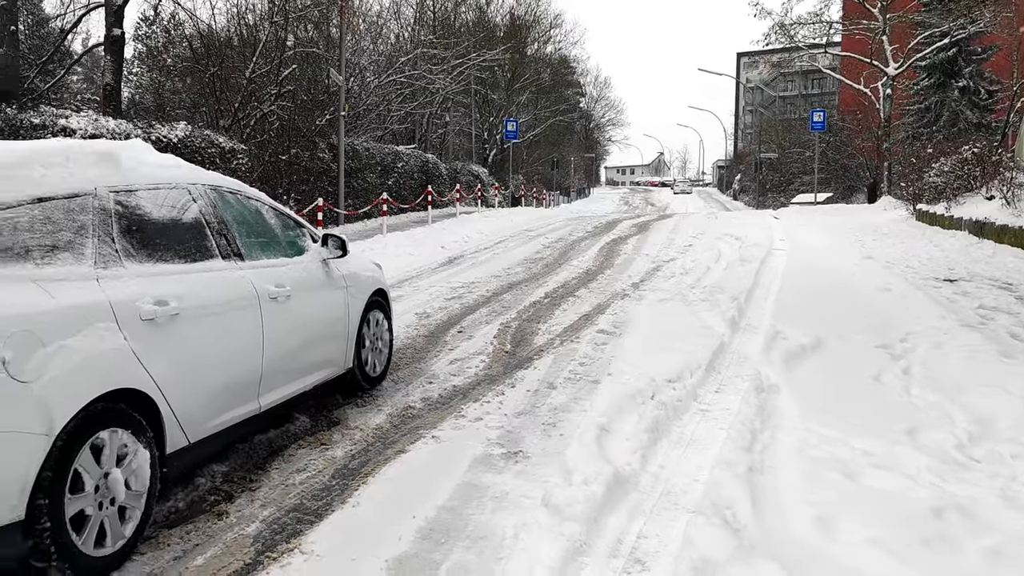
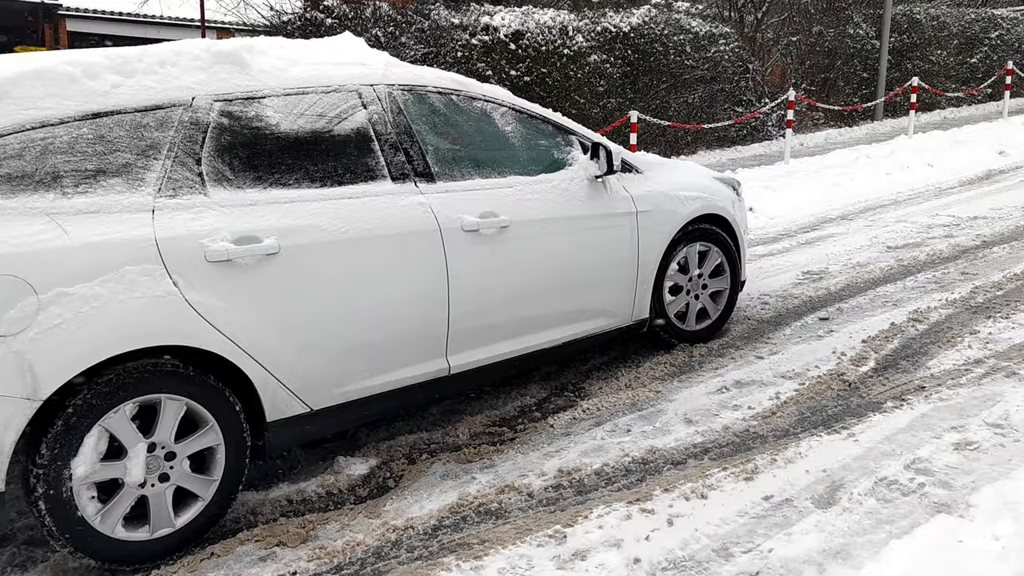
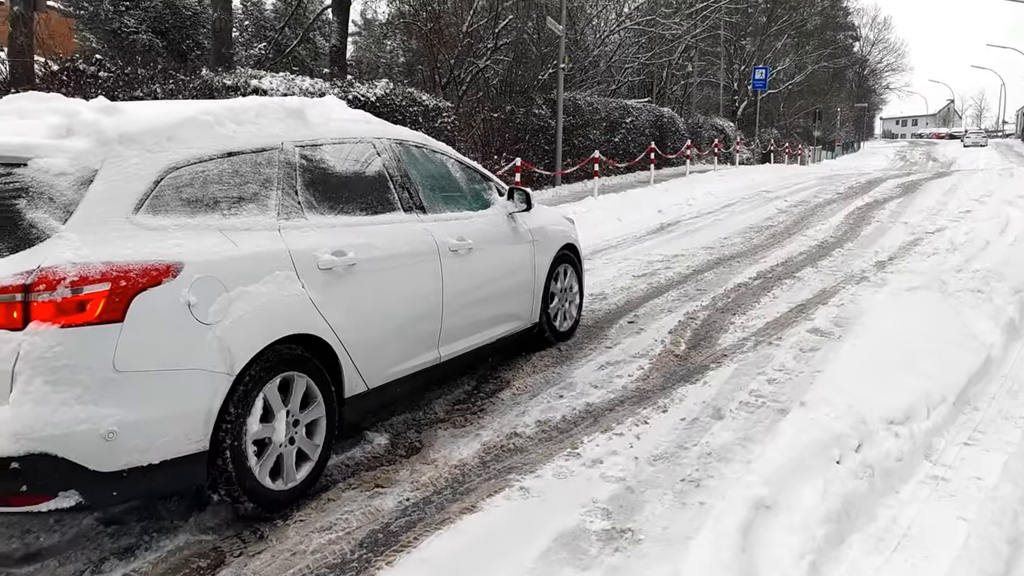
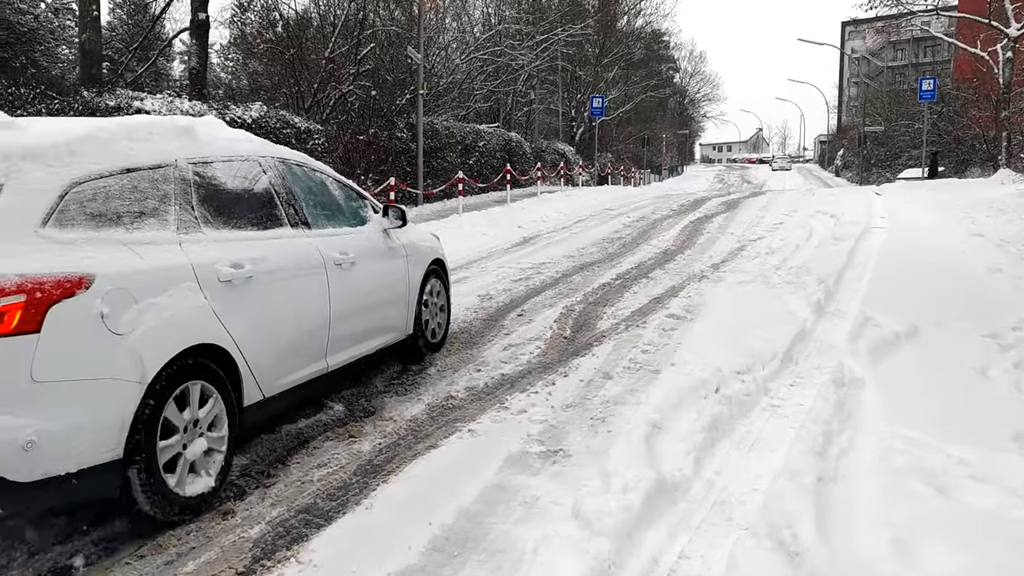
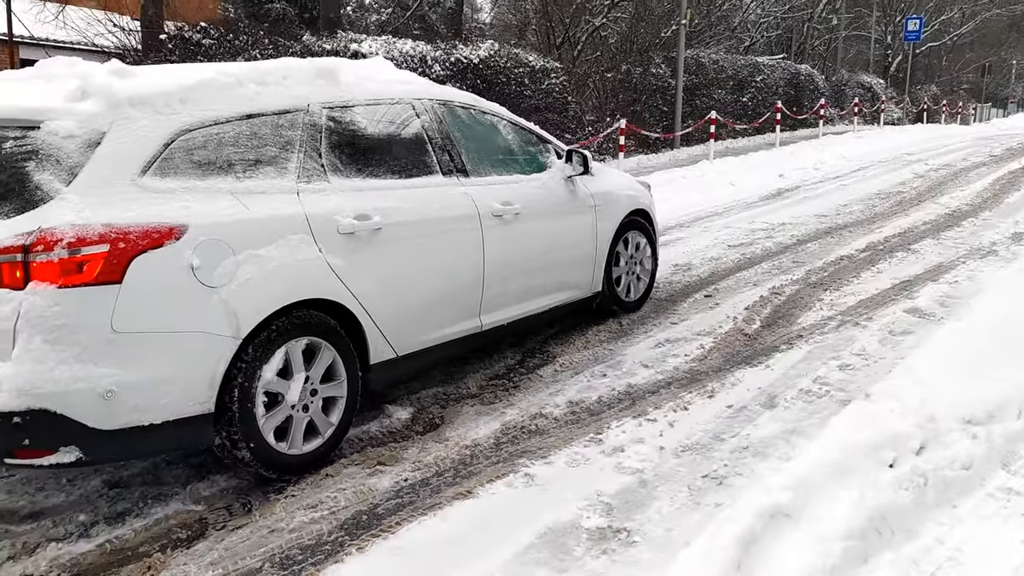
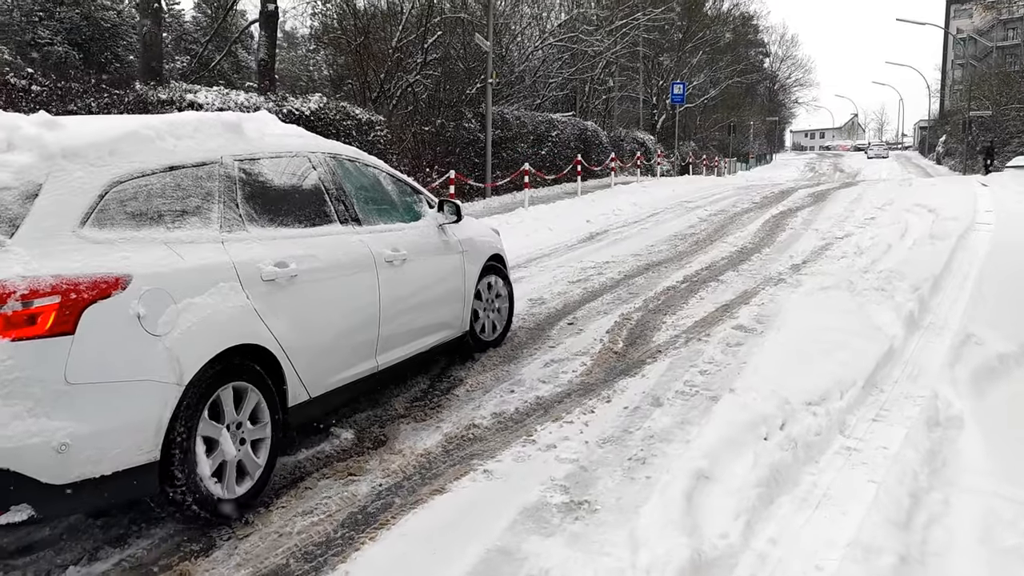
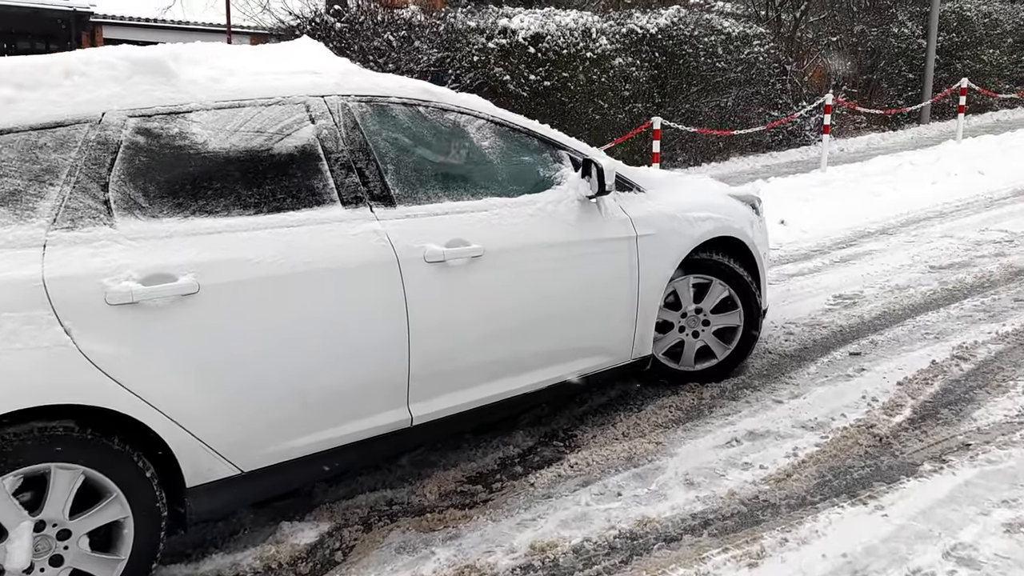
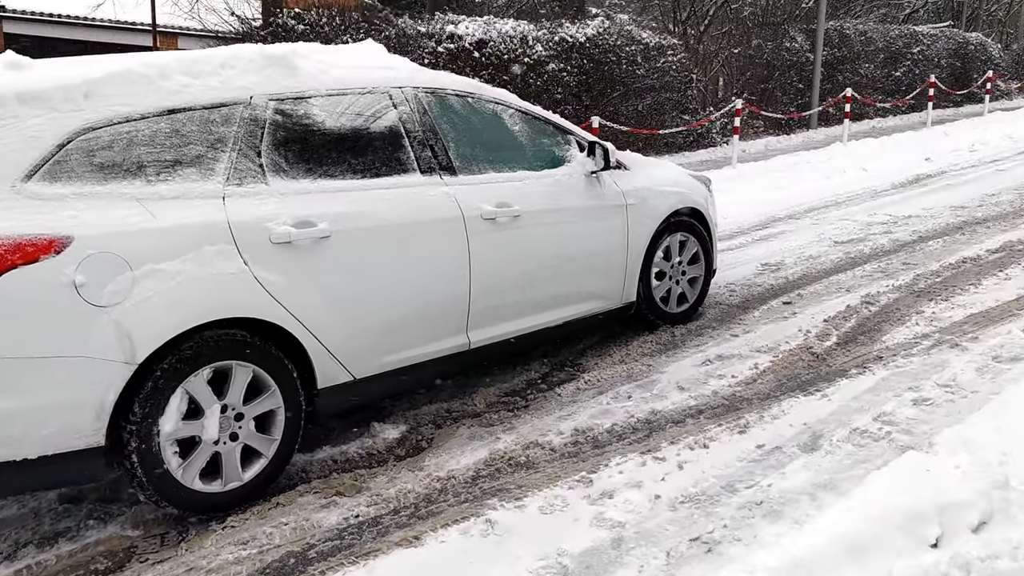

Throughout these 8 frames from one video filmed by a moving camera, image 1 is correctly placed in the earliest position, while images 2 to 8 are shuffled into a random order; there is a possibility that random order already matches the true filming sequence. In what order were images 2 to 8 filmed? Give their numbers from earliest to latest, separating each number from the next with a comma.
4, 6, 3, 5, 8, 2, 7
